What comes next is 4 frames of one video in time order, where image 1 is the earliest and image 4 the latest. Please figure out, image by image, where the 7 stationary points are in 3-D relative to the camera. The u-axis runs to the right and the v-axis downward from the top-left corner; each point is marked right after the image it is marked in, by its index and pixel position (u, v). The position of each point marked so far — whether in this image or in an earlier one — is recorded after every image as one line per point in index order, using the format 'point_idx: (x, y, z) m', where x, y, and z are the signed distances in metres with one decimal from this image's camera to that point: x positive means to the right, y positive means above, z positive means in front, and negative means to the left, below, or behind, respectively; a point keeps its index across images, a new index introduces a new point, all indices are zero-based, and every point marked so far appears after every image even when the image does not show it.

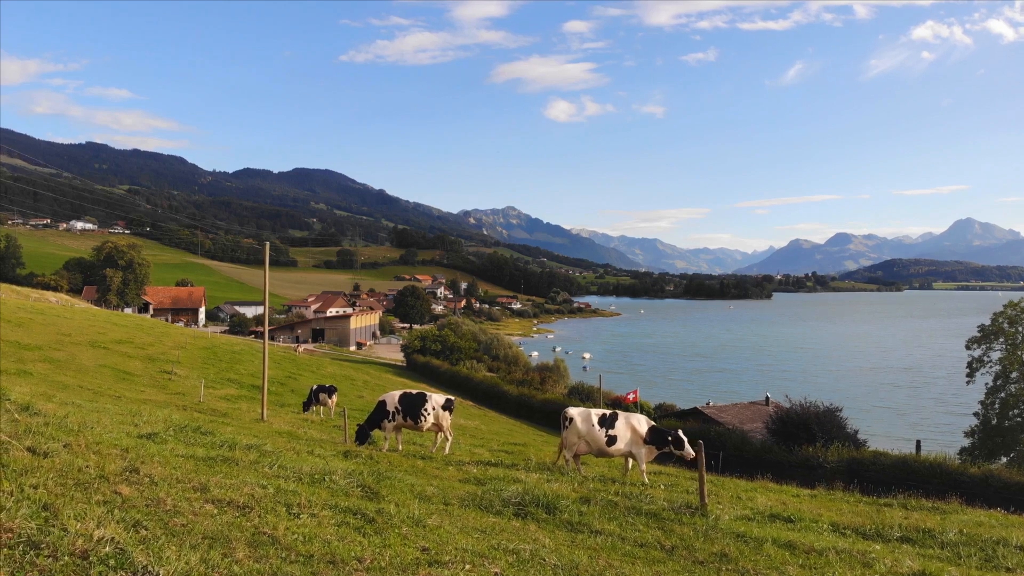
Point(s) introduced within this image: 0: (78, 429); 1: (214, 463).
0: (-7.0, -2.3, +9.6) m
1: (-4.3, -2.6, +8.6) m
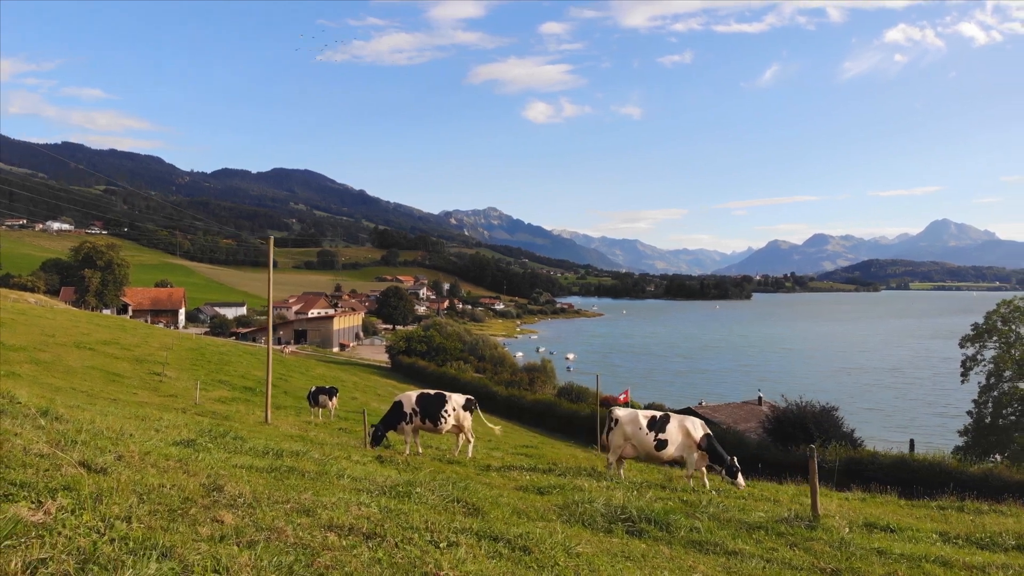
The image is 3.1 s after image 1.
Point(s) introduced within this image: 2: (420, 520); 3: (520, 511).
0: (-5.6, -2.1, +8.3) m
1: (-2.8, -2.4, +7.4) m
2: (-0.9, -2.2, +5.5) m
3: (+0.1, -3.0, +7.9) m
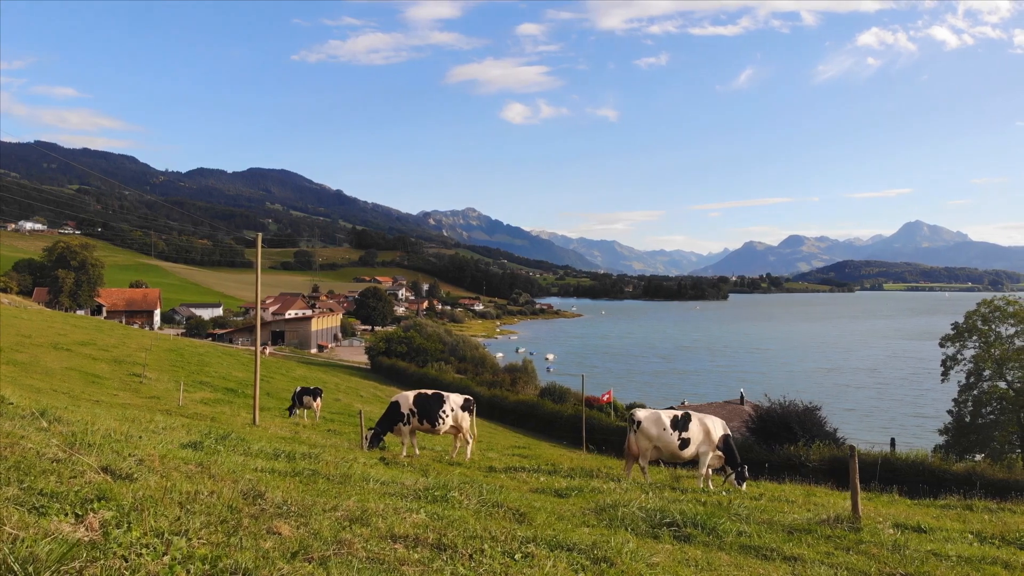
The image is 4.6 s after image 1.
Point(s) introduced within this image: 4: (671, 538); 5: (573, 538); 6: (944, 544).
0: (-5.1, -2.0, +7.7) m
1: (-2.3, -2.3, +6.9) m
2: (-0.3, -2.1, +5.1) m
3: (+0.6, -2.9, +7.5) m
4: (+1.9, -3.0, +7.1) m
5: (+0.6, -2.3, +5.4) m
6: (+6.5, -3.9, +8.9) m
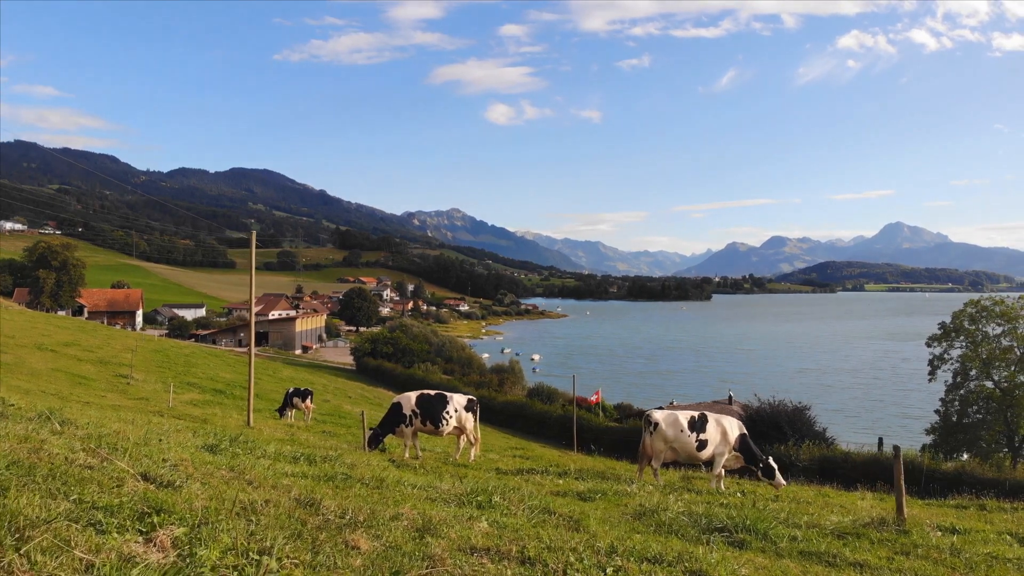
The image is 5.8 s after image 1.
0: (-4.6, -1.9, +7.2) m
1: (-1.8, -2.2, +6.5) m
2: (+0.3, -2.0, +4.7) m
3: (+1.1, -2.8, +7.1) m
4: (+2.5, -3.0, +6.8) m
5: (+1.2, -2.2, +5.1) m
6: (+7.0, -3.8, +8.6) m
